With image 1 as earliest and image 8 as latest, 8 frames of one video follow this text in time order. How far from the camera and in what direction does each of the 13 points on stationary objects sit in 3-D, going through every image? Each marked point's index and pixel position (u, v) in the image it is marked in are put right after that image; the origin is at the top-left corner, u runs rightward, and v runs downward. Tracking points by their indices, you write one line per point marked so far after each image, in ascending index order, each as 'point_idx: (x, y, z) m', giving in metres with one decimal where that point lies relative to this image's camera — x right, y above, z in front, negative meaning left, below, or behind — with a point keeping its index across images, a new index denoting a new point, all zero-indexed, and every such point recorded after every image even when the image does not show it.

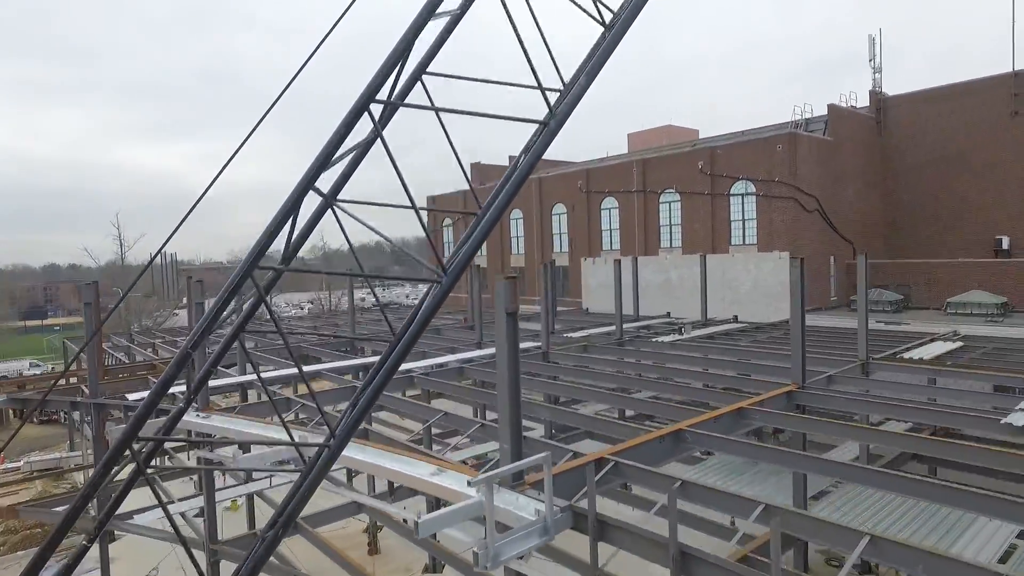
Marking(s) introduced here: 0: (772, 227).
0: (+8.4, +1.9, +19.2) m
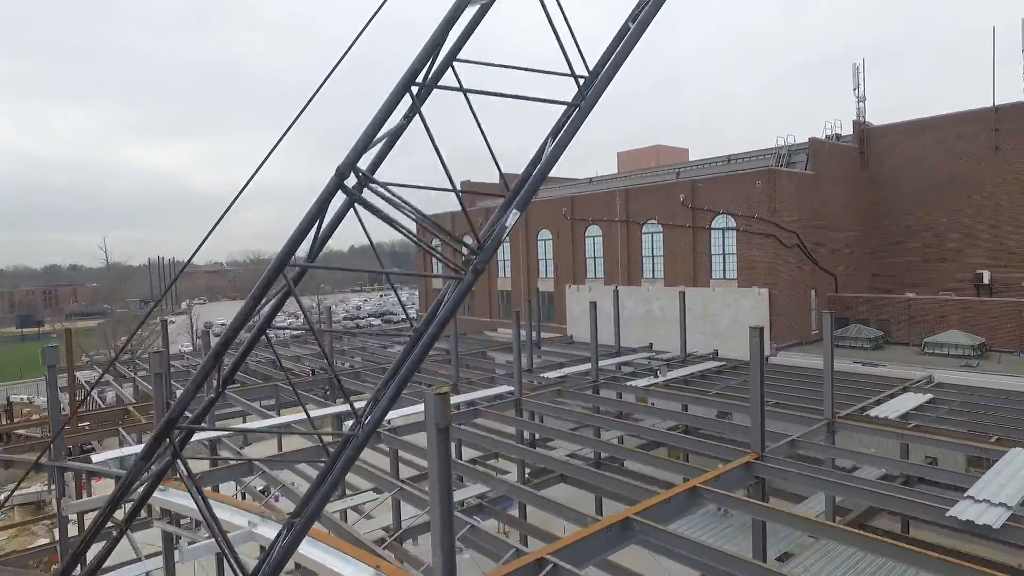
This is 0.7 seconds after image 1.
0: (+7.7, +0.8, +19.2) m
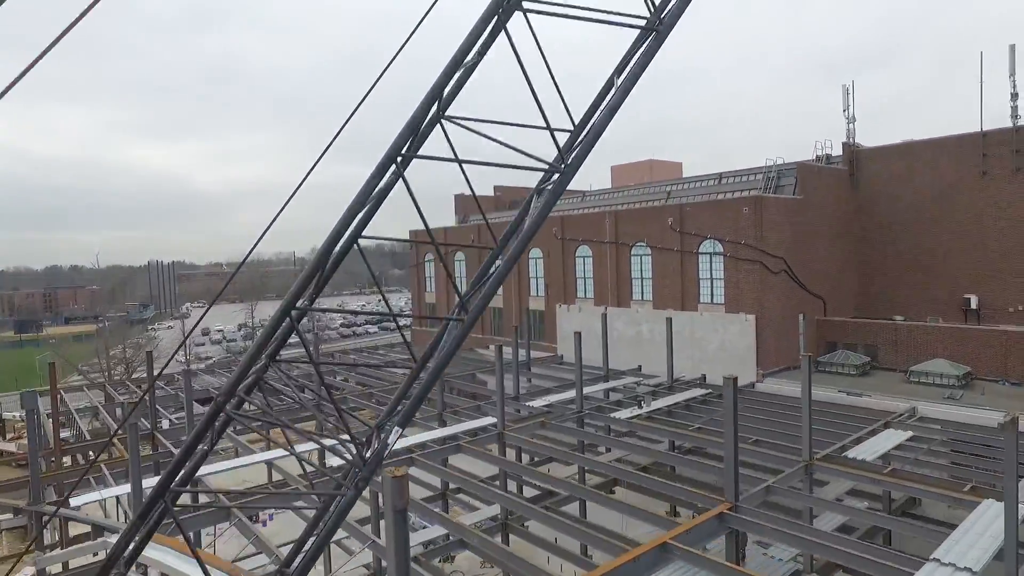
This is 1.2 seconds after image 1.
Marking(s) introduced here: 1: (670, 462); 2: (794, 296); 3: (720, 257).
0: (+7.3, 0.0, +19.2) m
1: (+3.4, -3.7, +12.8) m
2: (+9.4, -0.3, +19.8) m
3: (+6.9, +1.0, +19.9) m
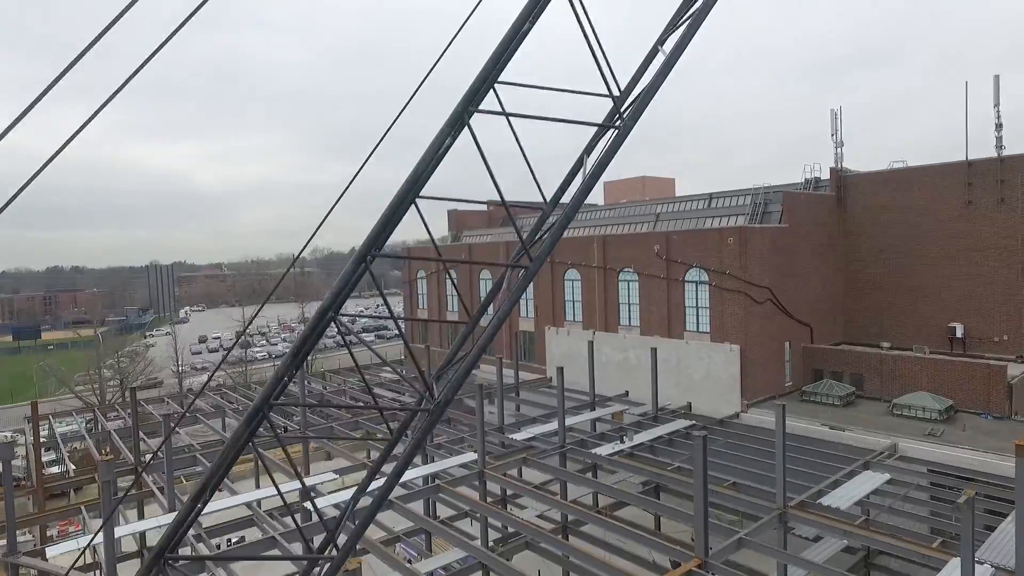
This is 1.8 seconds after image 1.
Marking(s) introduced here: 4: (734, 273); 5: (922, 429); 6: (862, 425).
0: (+6.8, -1.0, +19.2) m
1: (+2.9, -4.7, +12.8) m
2: (+8.9, -1.2, +19.9) m
3: (+6.4, +0.1, +19.9) m
4: (+7.1, +0.5, +19.0) m
5: (+11.2, -3.8, +16.3) m
6: (+9.9, -3.9, +17.0) m
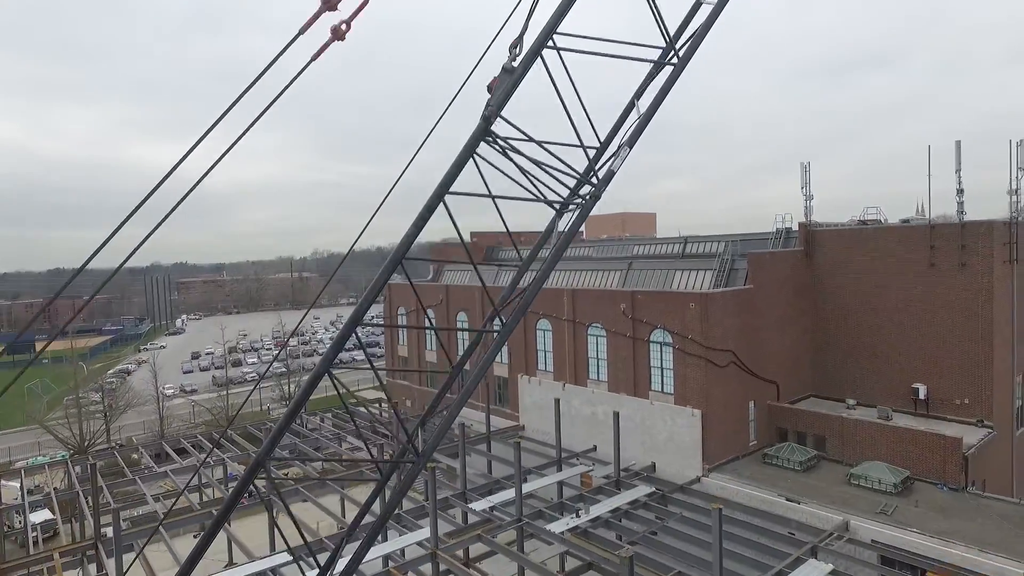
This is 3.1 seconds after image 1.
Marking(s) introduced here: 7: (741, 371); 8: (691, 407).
0: (+5.6, -3.1, +19.4) m
1: (+1.7, -6.7, +13.0) m
2: (+7.7, -3.3, +20.0) m
3: (+5.3, -2.0, +20.1) m
4: (+5.9, -1.6, +19.2) m
5: (+10.0, -5.9, +16.4) m
6: (+8.8, -5.9, +17.1) m
7: (+7.5, -2.8, +19.8) m
8: (+5.7, -3.8, +19.3) m
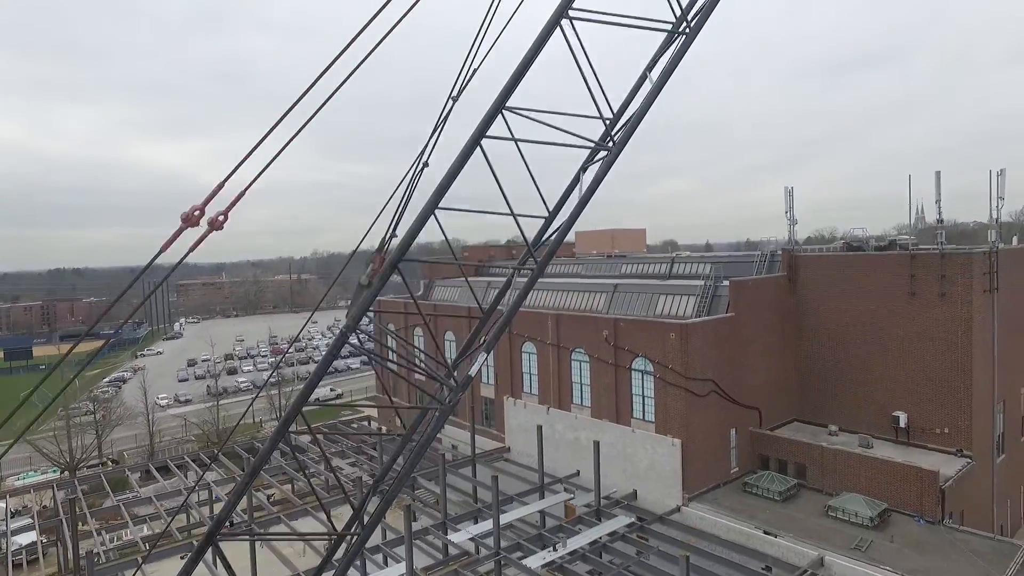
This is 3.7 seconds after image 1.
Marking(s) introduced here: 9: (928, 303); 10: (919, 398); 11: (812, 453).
0: (+5.0, -4.0, +19.4) m
1: (+1.1, -7.7, +13.1) m
2: (+7.1, -4.3, +20.1) m
3: (+4.7, -2.9, +20.1) m
4: (+5.3, -2.5, +19.2) m
5: (+9.4, -6.9, +16.5) m
6: (+8.1, -6.9, +17.2) m
7: (+6.9, -3.7, +19.9) m
8: (+5.1, -4.8, +19.3) m
9: (+13.7, -0.5, +19.6) m
10: (+13.5, -3.6, +19.9) m
11: (+9.8, -5.3, +19.6) m
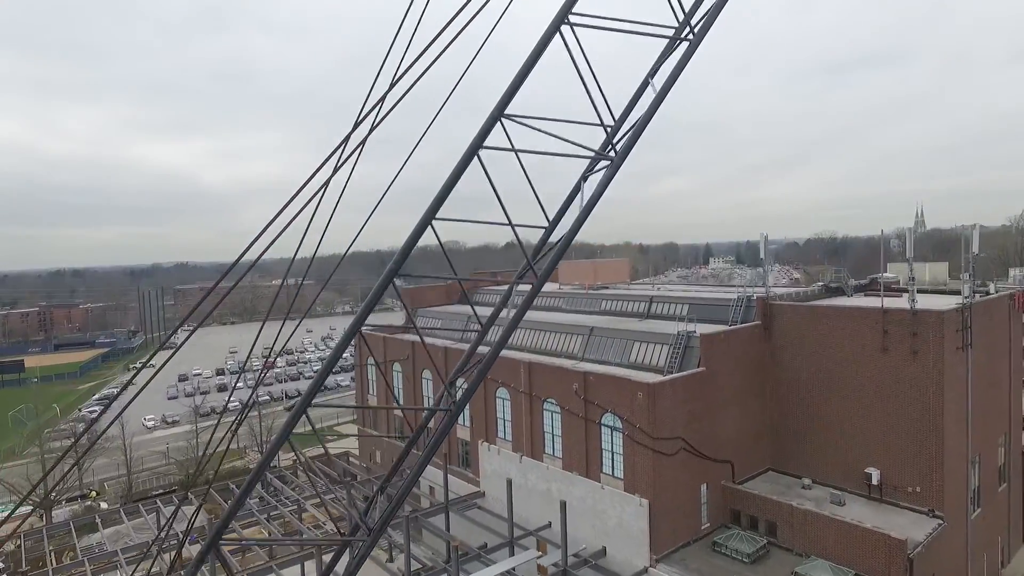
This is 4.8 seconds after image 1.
0: (+4.0, -5.9, +19.2) m
1: (0.0, -9.5, +12.8) m
2: (+6.1, -6.1, +19.8) m
3: (+3.6, -4.8, +19.9) m
4: (+4.2, -4.4, +19.0) m
5: (+8.3, -8.7, +16.3) m
6: (+7.1, -8.7, +16.9) m
7: (+5.9, -5.6, +19.6) m
8: (+4.0, -6.6, +19.1) m
9: (+12.6, -2.3, +19.4) m
10: (+12.5, -5.4, +19.6) m
11: (+8.7, -7.2, +19.3) m
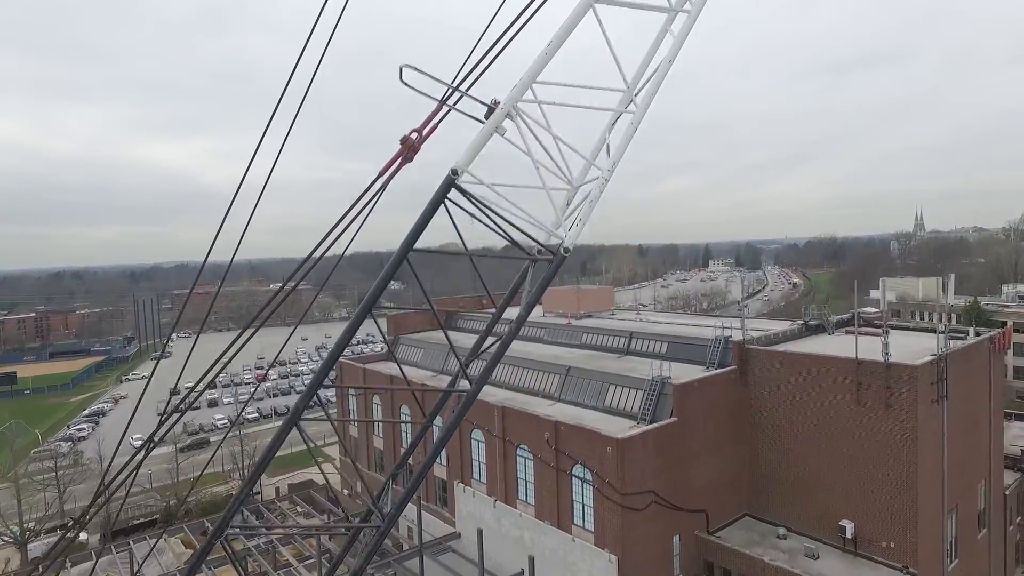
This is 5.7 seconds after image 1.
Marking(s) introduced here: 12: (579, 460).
0: (+2.9, -7.5, +18.9) m
1: (-1.0, -11.2, +12.6) m
2: (+5.0, -7.7, +19.6) m
3: (+2.6, -6.4, +19.6) m
4: (+3.2, -6.0, +18.7) m
5: (+7.3, -10.4, +16.0) m
6: (+6.0, -10.4, +16.6) m
7: (+4.8, -7.2, +19.4) m
8: (+3.0, -8.3, +18.8) m
9: (+11.6, -4.0, +19.1) m
10: (+11.5, -7.1, +19.3) m
11: (+7.7, -8.8, +19.1) m
12: (+2.3, -5.7, +19.8) m
